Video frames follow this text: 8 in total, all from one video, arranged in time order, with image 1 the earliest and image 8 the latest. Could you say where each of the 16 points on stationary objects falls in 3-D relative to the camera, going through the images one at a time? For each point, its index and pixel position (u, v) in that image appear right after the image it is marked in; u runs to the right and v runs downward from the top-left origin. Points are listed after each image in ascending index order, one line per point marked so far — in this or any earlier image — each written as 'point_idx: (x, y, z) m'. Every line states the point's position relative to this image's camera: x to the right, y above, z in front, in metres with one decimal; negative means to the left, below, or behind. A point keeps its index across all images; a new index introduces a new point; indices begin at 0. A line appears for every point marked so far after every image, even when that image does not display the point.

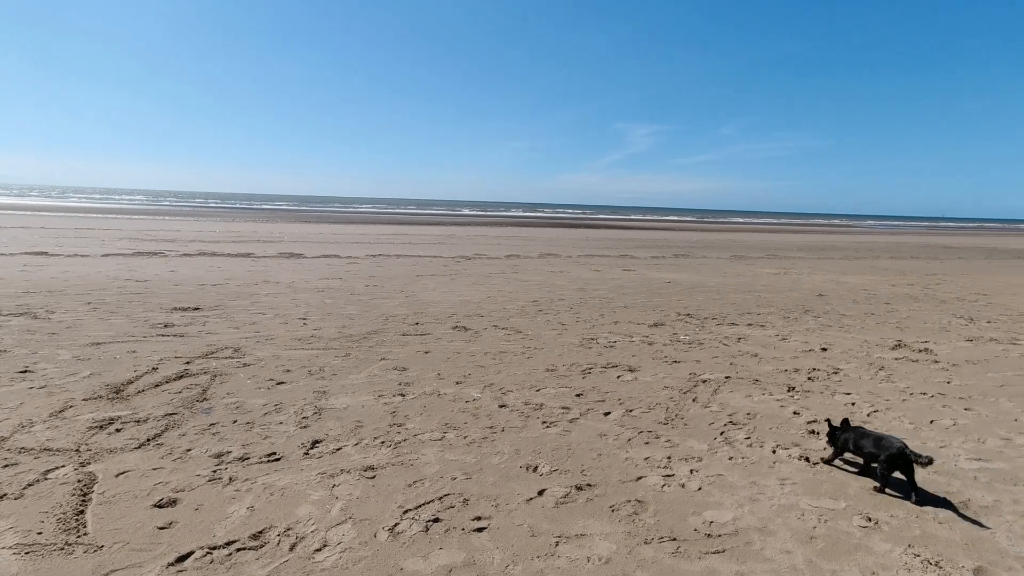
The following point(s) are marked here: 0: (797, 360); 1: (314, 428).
0: (+3.1, -0.8, +6.1) m
1: (-1.4, -1.0, +3.9) m
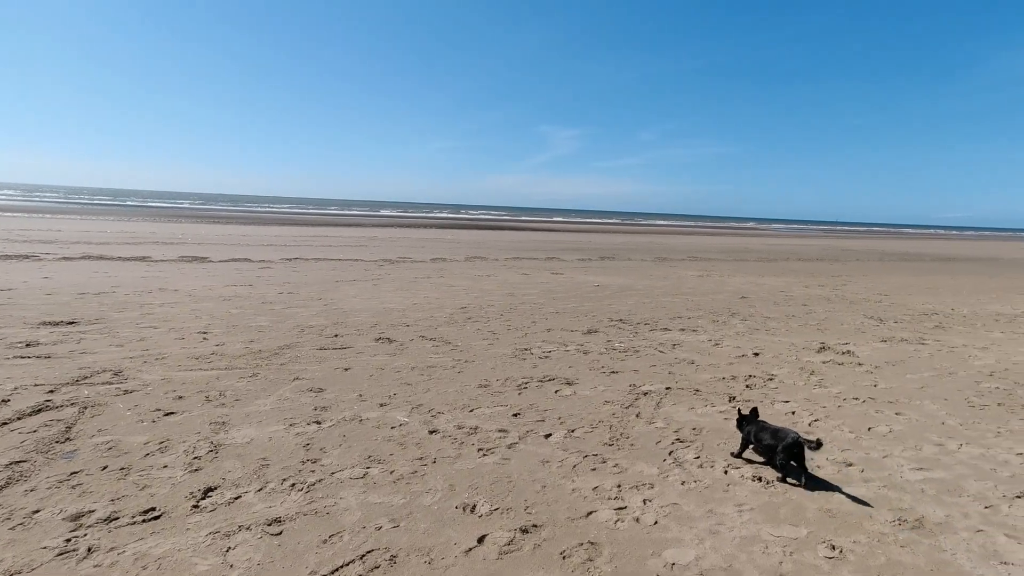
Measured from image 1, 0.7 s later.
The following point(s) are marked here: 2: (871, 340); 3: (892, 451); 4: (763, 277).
0: (+2.4, -0.9, +6.0) m
1: (-1.8, -1.1, +3.3) m
2: (+4.8, -0.7, +7.5) m
3: (+2.7, -1.2, +4.0) m
4: (+6.5, +0.3, +14.4) m
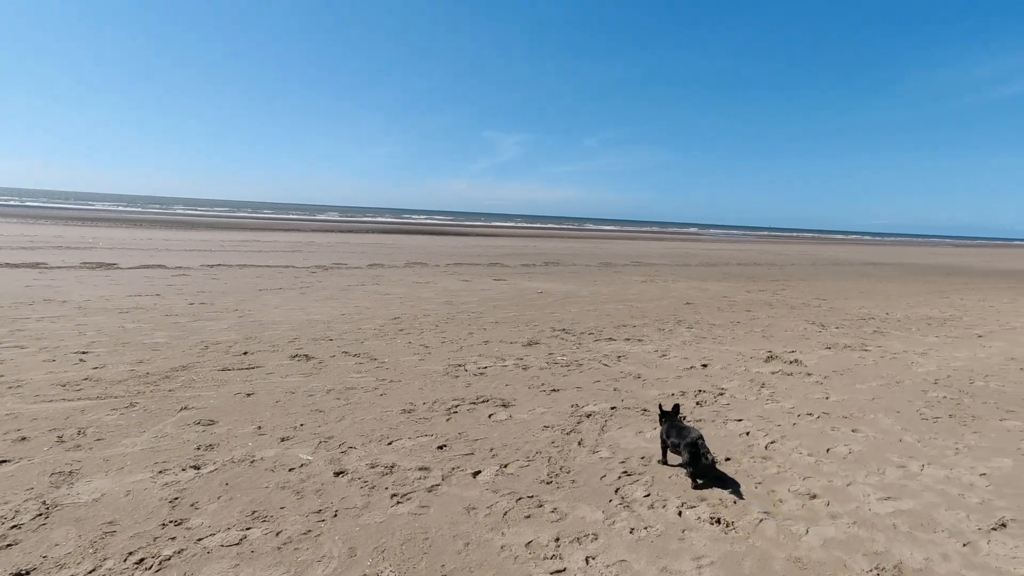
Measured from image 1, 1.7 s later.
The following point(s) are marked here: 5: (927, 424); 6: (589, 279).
0: (+1.7, -1.0, +5.6) m
1: (-2.2, -1.2, +2.5) m
2: (+4.0, -0.8, +7.3) m
3: (+2.2, -1.2, +3.6) m
4: (+5.0, +0.2, +14.4) m
5: (+3.4, -1.1, +4.6) m
6: (+2.0, +0.2, +14.3) m
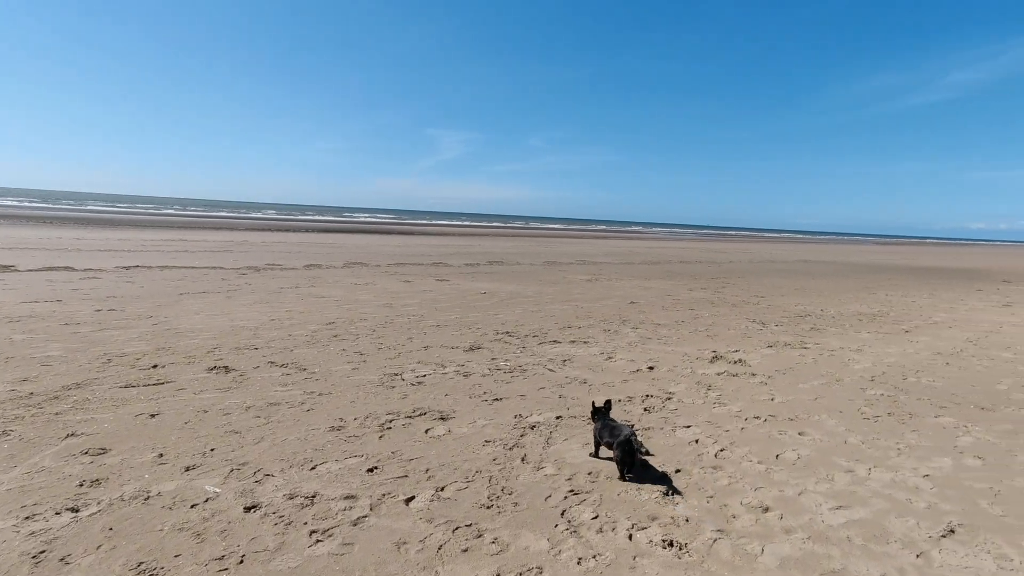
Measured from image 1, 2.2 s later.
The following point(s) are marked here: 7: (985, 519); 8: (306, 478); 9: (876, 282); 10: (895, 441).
0: (+1.1, -1.0, +5.4) m
1: (-2.5, -1.2, +2.0) m
2: (+3.3, -0.8, +7.4) m
3: (+1.8, -1.2, +3.5) m
4: (+3.6, +0.2, +14.5) m
5: (+3.0, -1.1, +4.6) m
6: (+0.6, +0.2, +14.1) m
7: (+2.7, -1.3, +3.2) m
8: (-1.2, -1.1, +3.4) m
9: (+10.4, +0.2, +15.8) m
10: (+2.9, -1.2, +4.3) m
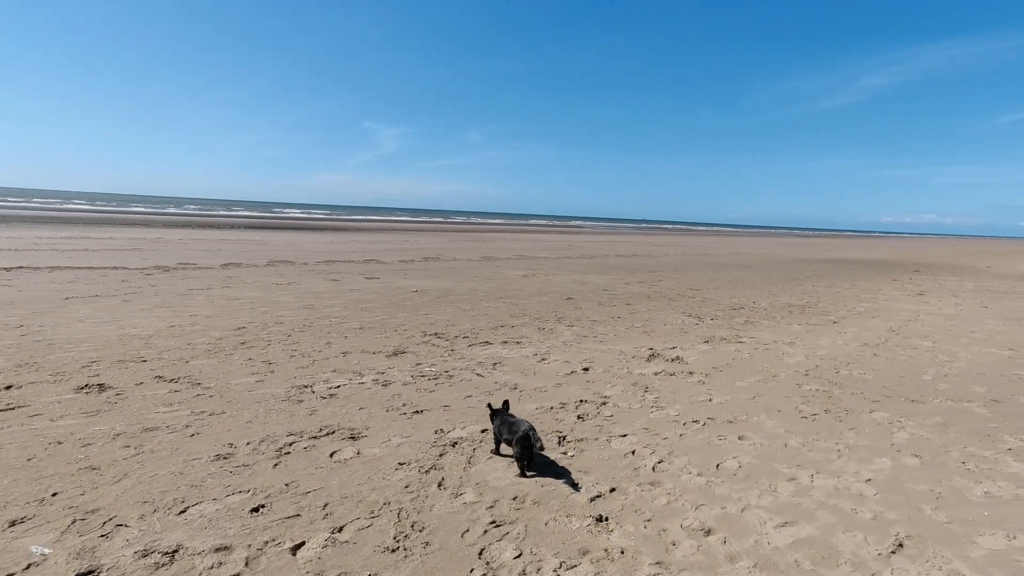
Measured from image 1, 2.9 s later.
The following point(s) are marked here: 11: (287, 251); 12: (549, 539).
0: (+0.4, -1.0, +5.1) m
1: (-2.8, -1.3, +1.3) m
2: (+2.4, -0.7, +7.2) m
3: (+1.4, -1.2, +3.2) m
4: (+1.9, +0.3, +14.3) m
5: (+2.4, -1.1, +4.5) m
6: (-1.0, +0.3, +13.6) m
7: (+2.3, -1.3, +3.0) m
8: (-1.7, -1.2, +2.8) m
9: (+8.5, +0.4, +16.3) m
10: (+2.4, -1.1, +4.1) m
11: (-7.3, +1.2, +18.1) m
12: (+0.2, -1.2, +2.8) m
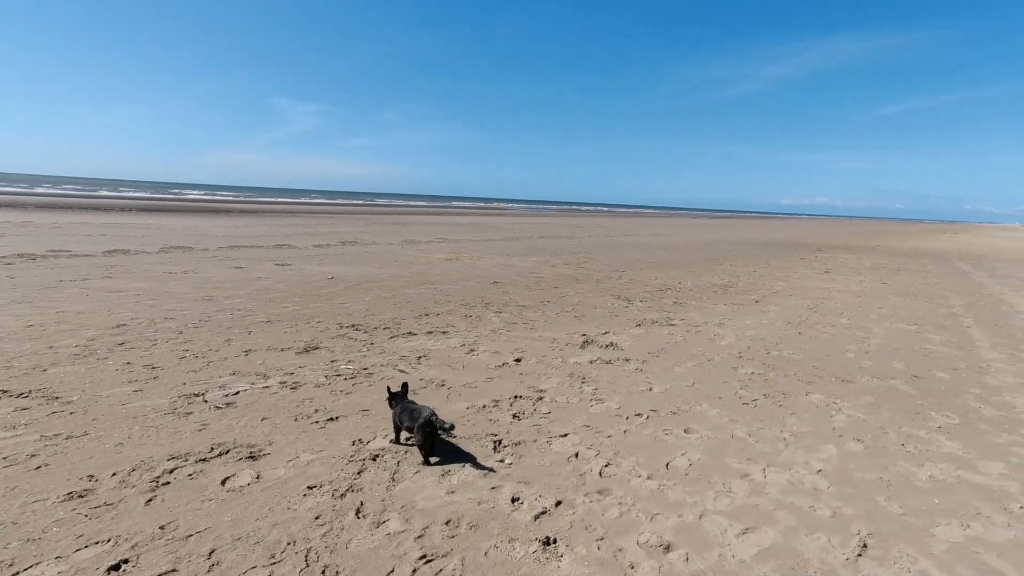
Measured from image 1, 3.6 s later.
0: (-0.2, -0.8, +4.6) m
1: (-2.8, -1.4, +0.5) m
2: (+1.4, -0.5, +7.0) m
3: (+1.0, -1.1, +2.9) m
4: (0.0, +0.8, +13.9) m
5: (+1.8, -0.9, +4.3) m
6: (-2.8, +0.6, +12.9) m
7: (+1.9, -1.2, +2.9) m
8: (-2.0, -1.2, +2.1) m
9: (+6.3, +1.0, +16.9) m
10: (+1.9, -1.0, +3.9) m
11: (-9.6, +1.5, +16.4) m
12: (-0.1, -1.2, +2.3) m
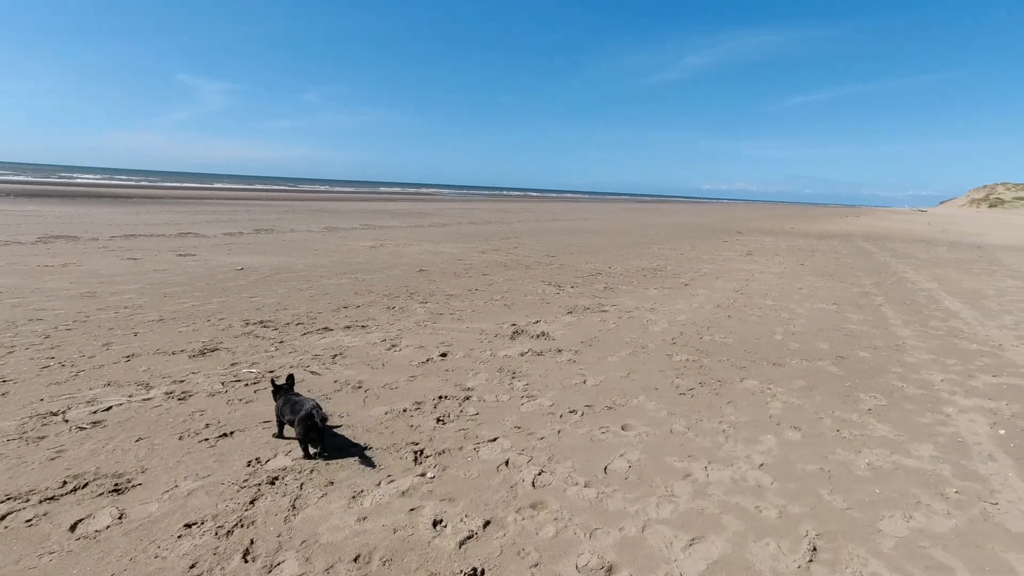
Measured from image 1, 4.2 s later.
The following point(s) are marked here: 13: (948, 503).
0: (-0.7, -0.8, +4.2) m
1: (-2.8, -1.4, -0.2) m
2: (+0.6, -0.3, +6.8) m
3: (+0.7, -1.1, +2.7) m
4: (-1.7, +1.0, +13.4) m
5: (+1.3, -0.8, +4.1) m
6: (-4.4, +0.9, +12.0) m
7: (+1.6, -1.1, +2.7) m
8: (-2.2, -1.2, +1.5) m
9: (+4.1, +1.5, +17.1) m
10: (+1.4, -0.9, +3.8) m
11: (-11.6, +1.7, +14.7) m
12: (-0.4, -1.2, +2.0) m
13: (+2.2, -1.1, +2.9) m
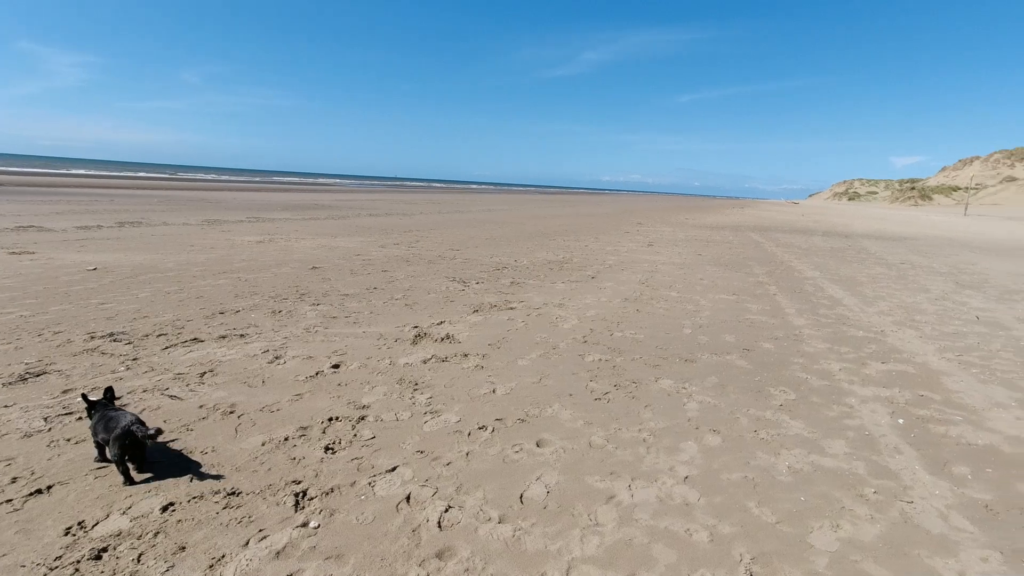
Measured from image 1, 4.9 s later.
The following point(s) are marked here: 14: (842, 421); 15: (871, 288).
0: (-1.4, -0.8, +3.6) m
1: (-2.7, -1.6, -1.1) m
2: (-0.5, -0.3, +6.3) m
3: (+0.3, -1.1, +2.3) m
4: (-3.9, +1.1, +12.5) m
5: (+0.6, -0.8, +3.9) m
6: (-6.3, +0.8, +10.7) m
7: (+1.2, -1.1, +2.5) m
8: (-2.4, -1.3, +0.7) m
9: (+1.2, +1.8, +17.1) m
10: (+0.8, -0.9, +3.5) m
11: (-13.9, +1.5, +12.1) m
12: (-0.6, -1.2, +1.5) m
13: (+1.8, -1.1, +2.8) m
14: (+2.2, -0.9, +3.8) m
15: (+5.6, 0.0, +8.7) m
